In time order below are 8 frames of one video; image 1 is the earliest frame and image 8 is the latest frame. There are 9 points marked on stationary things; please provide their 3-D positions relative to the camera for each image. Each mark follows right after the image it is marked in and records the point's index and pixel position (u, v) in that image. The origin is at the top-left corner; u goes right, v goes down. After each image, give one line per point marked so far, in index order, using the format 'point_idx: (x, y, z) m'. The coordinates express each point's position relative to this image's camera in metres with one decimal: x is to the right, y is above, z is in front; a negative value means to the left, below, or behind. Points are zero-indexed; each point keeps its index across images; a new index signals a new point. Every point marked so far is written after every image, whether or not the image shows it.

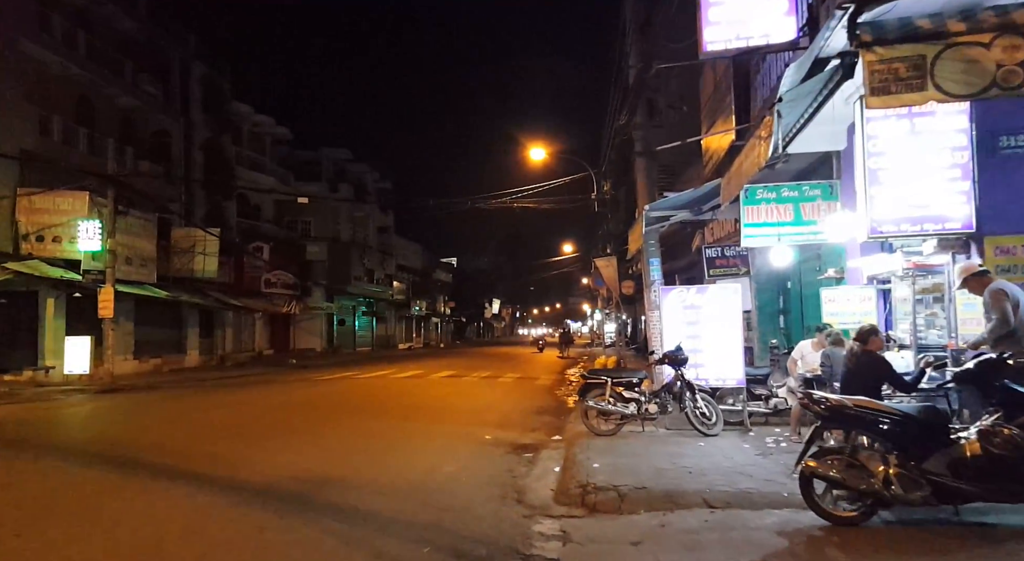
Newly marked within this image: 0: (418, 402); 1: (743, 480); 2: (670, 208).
0: (-2.3, -3.0, +14.5) m
1: (+2.4, -2.1, +6.3) m
2: (+2.8, +1.3, +11.0) m
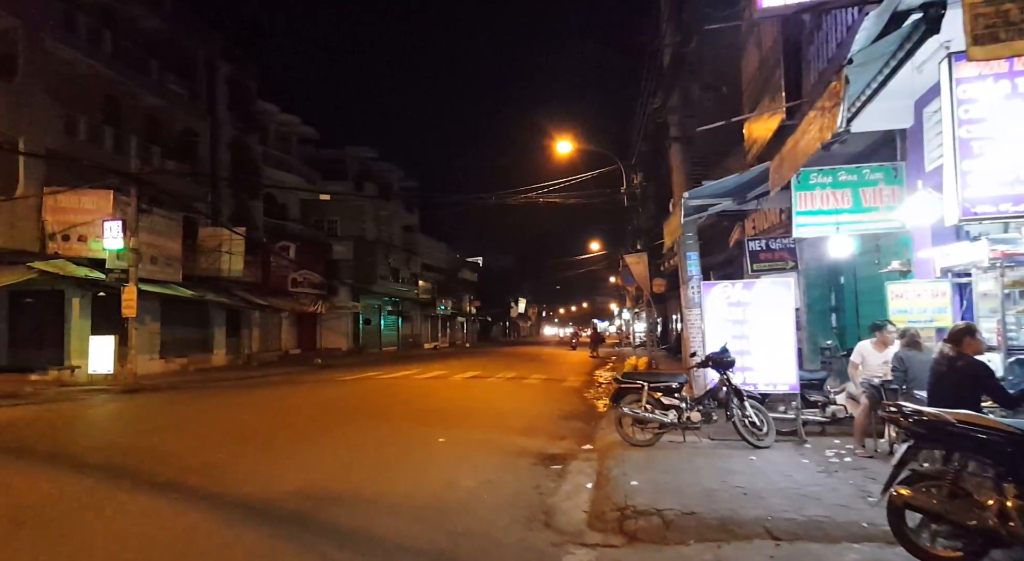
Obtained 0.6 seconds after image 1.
0: (-1.7, -2.9, +13.8) m
1: (+2.6, -2.0, +5.4) m
2: (+3.3, +1.4, +10.0) m
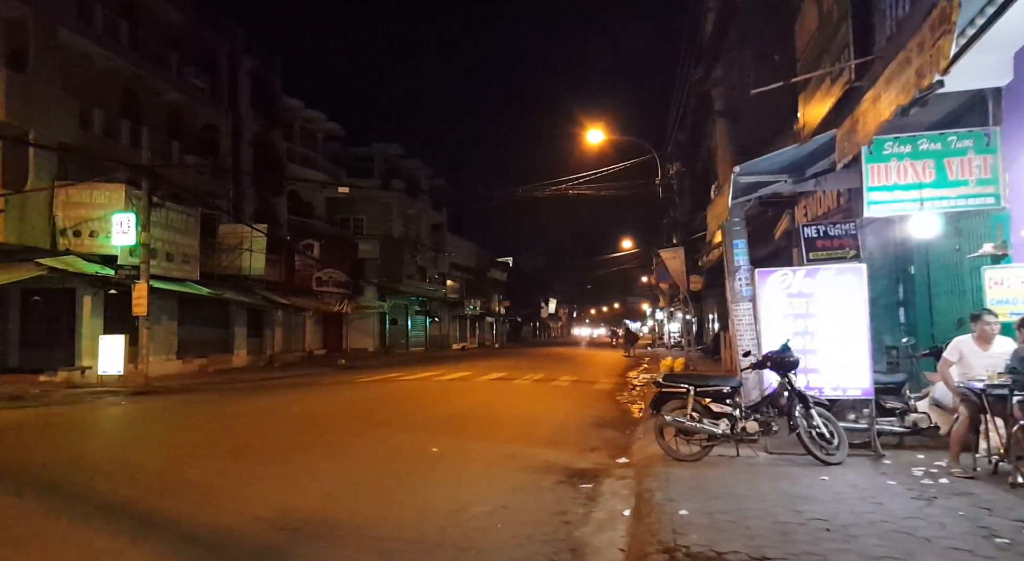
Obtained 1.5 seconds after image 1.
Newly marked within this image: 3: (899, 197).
0: (-1.1, -2.8, +12.7) m
1: (+2.7, -1.8, +4.1) m
2: (+3.6, +1.5, +8.7) m
3: (+4.9, +1.0, +7.7) m
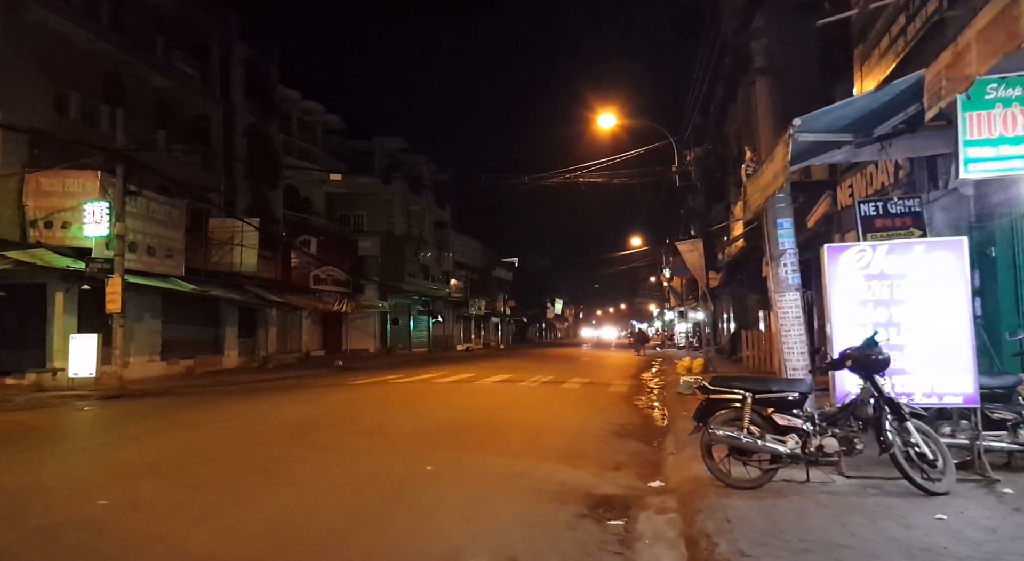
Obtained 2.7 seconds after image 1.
0: (-1.0, -2.6, +11.2) m
1: (+2.8, -1.6, +2.5) m
2: (+3.7, +1.8, +7.2) m
3: (+4.9, +1.3, +6.1) m
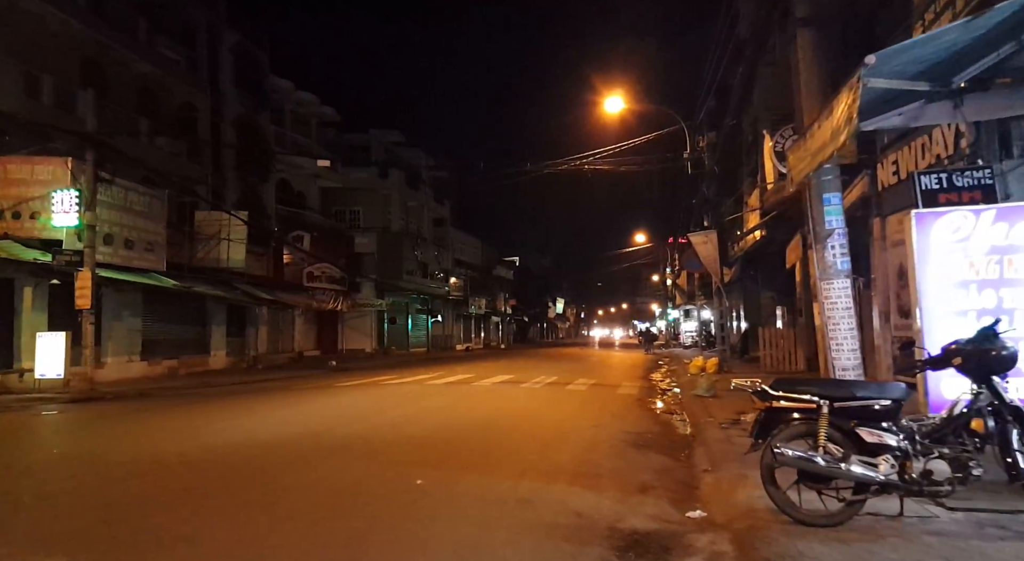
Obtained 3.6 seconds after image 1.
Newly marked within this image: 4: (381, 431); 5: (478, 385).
0: (-1.0, -2.4, +9.9) m
1: (+2.8, -1.4, +1.2) m
2: (+3.7, +1.9, +5.9) m
3: (+4.9, +1.5, +4.8) m
4: (-2.2, -2.5, +10.6) m
5: (-0.9, -2.9, +17.1) m
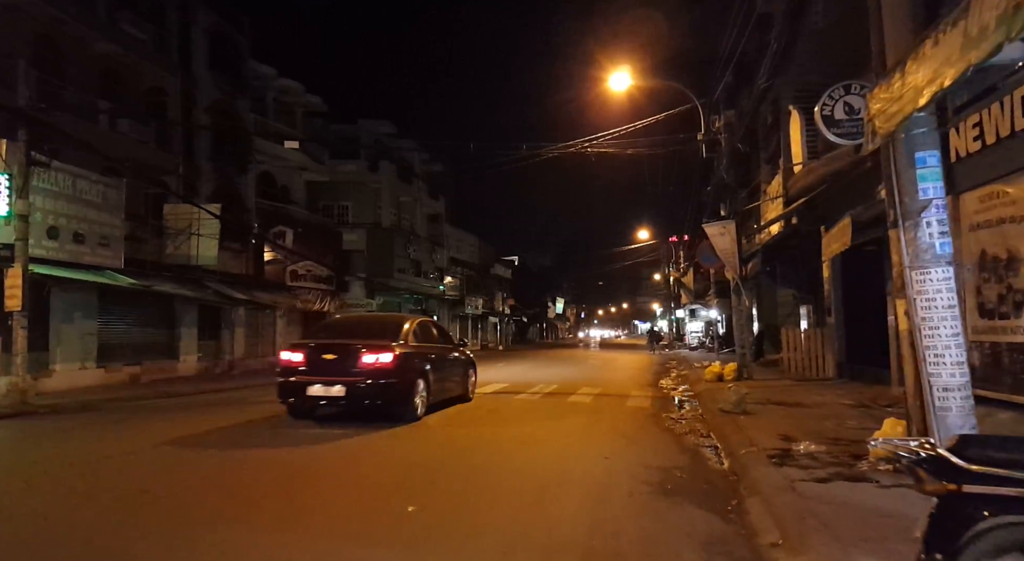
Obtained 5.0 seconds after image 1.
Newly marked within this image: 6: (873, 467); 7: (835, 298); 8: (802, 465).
0: (-1.1, -2.3, +7.8) m
1: (+2.6, -1.3, -0.8) m
2: (+3.5, +2.1, +3.8) m
3: (+4.8, +1.6, +2.8) m
4: (-2.3, -2.4, +8.5) m
5: (-1.1, -2.8, +15.1) m
6: (+3.7, -1.9, +6.3) m
7: (+8.6, -0.5, +16.4) m
8: (+3.1, -2.0, +6.6) m
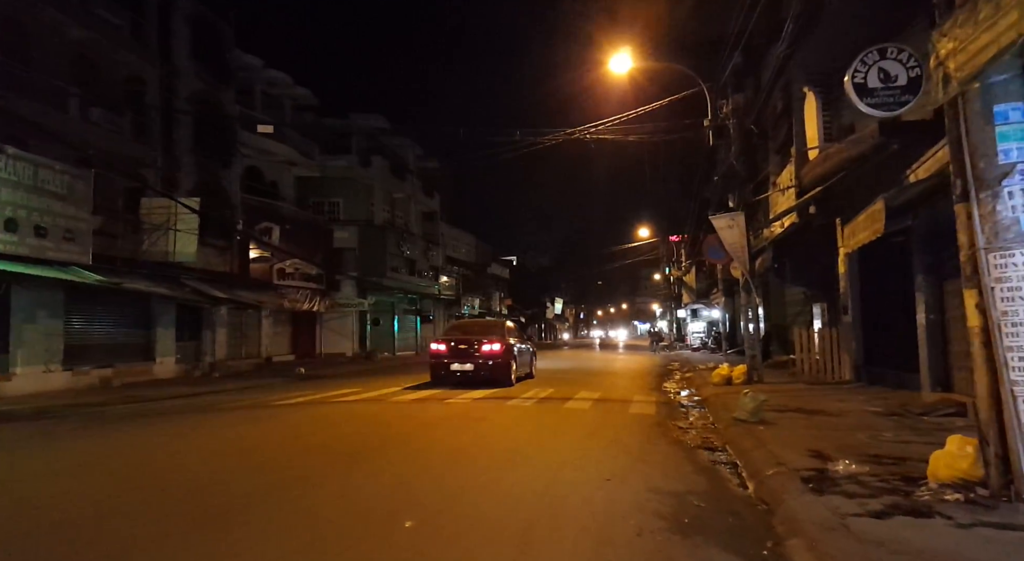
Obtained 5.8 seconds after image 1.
0: (-1.3, -2.2, +6.7) m
1: (+2.5, -1.2, -2.0) m
2: (+3.4, +2.2, +2.7) m
3: (+4.6, +1.7, +1.6) m
4: (-2.5, -2.3, +7.4) m
5: (-1.2, -2.7, +13.9) m
6: (+3.6, -1.8, +5.1) m
7: (+8.5, -0.4, +15.3) m
8: (+3.0, -1.9, +5.4) m
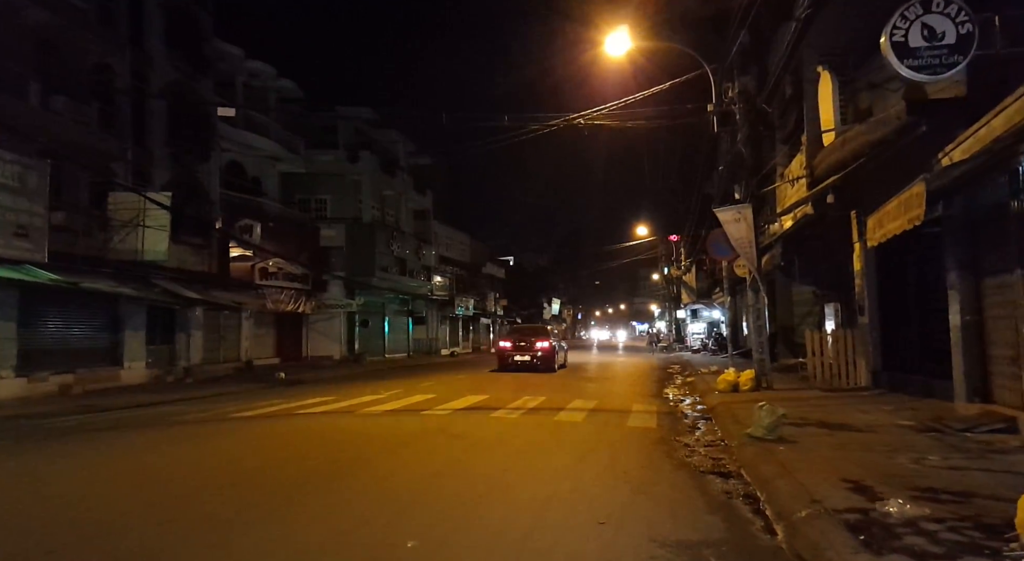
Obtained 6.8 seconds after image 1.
0: (-1.5, -2.2, +5.4) m
1: (+2.3, -1.1, -3.2) m
2: (+3.1, +2.2, +1.4) m
3: (+4.4, +1.8, +0.3) m
4: (-2.8, -2.3, +6.1) m
5: (-1.5, -2.7, +12.6) m
6: (+3.3, -1.8, +3.9) m
7: (+8.2, -0.3, +14.0) m
8: (+2.7, -1.8, +4.1) m
